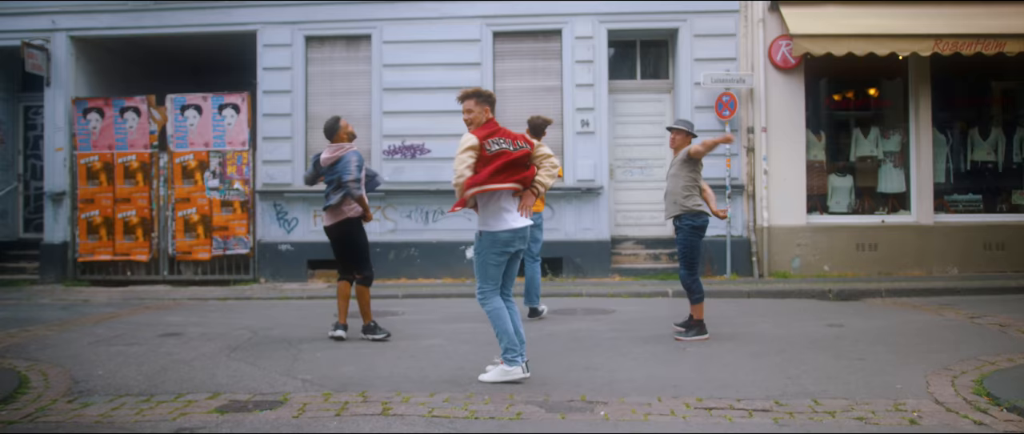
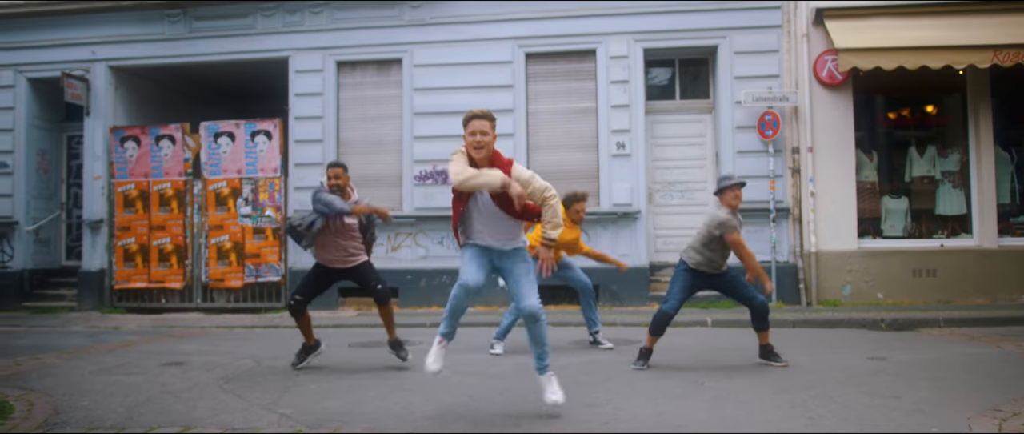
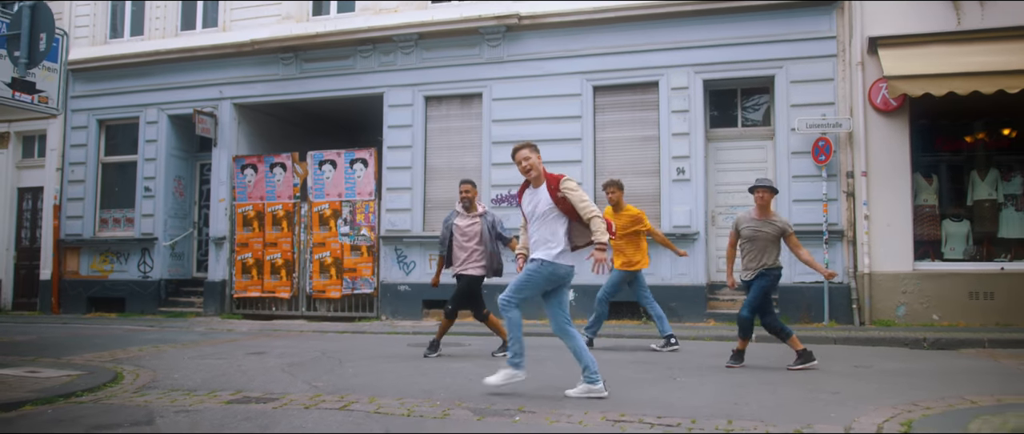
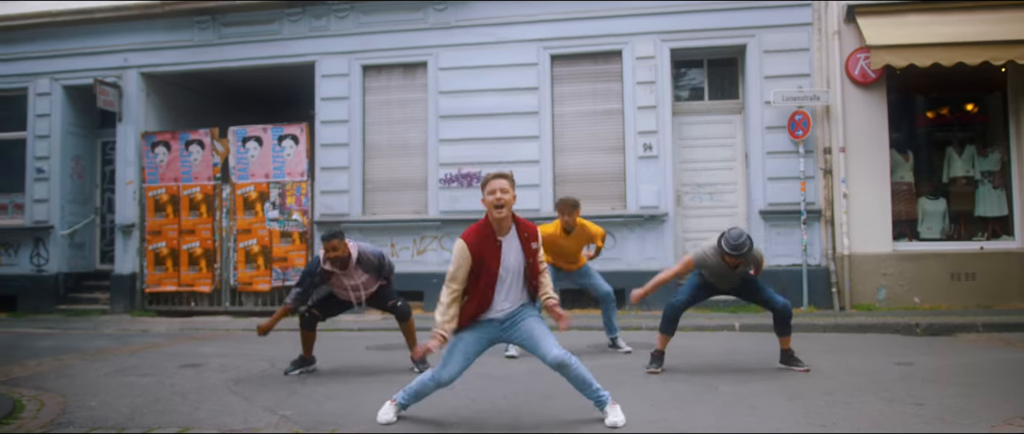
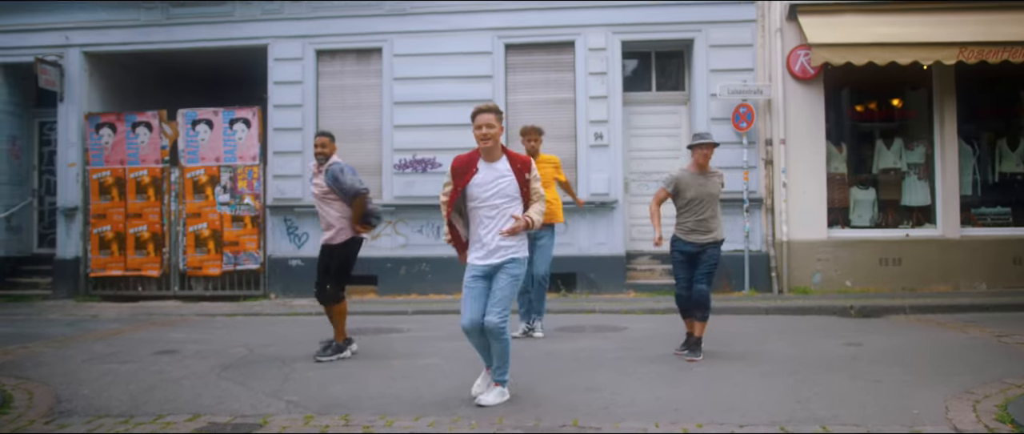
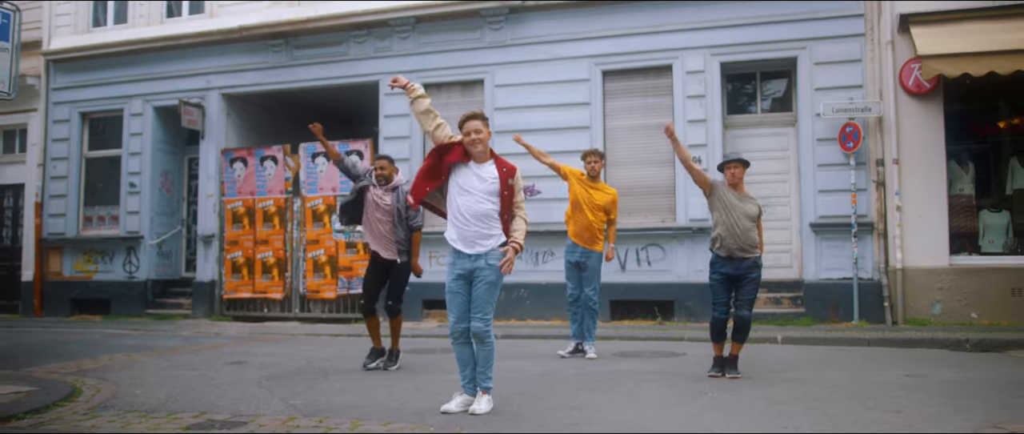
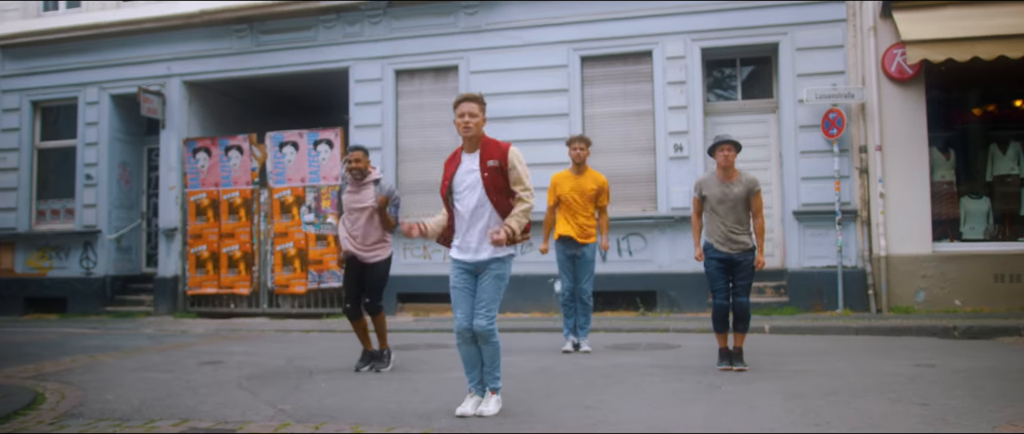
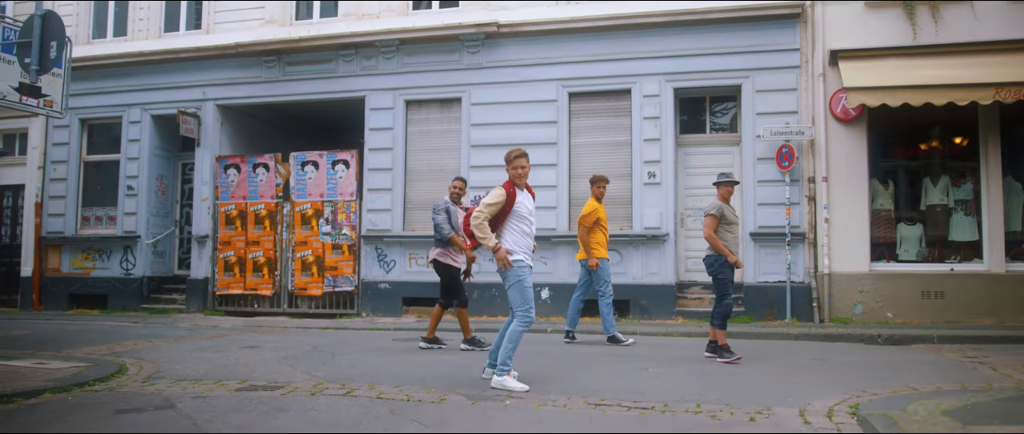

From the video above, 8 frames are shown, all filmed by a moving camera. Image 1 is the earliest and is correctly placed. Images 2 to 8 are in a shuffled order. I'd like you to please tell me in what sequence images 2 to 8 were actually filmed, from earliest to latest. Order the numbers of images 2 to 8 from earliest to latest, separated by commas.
5, 2, 4, 7, 6, 3, 8
